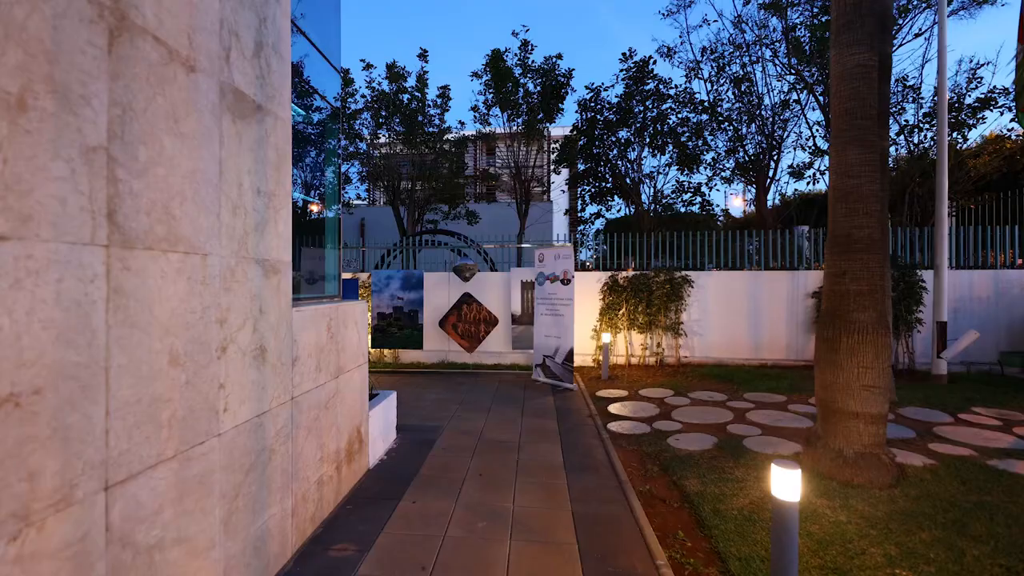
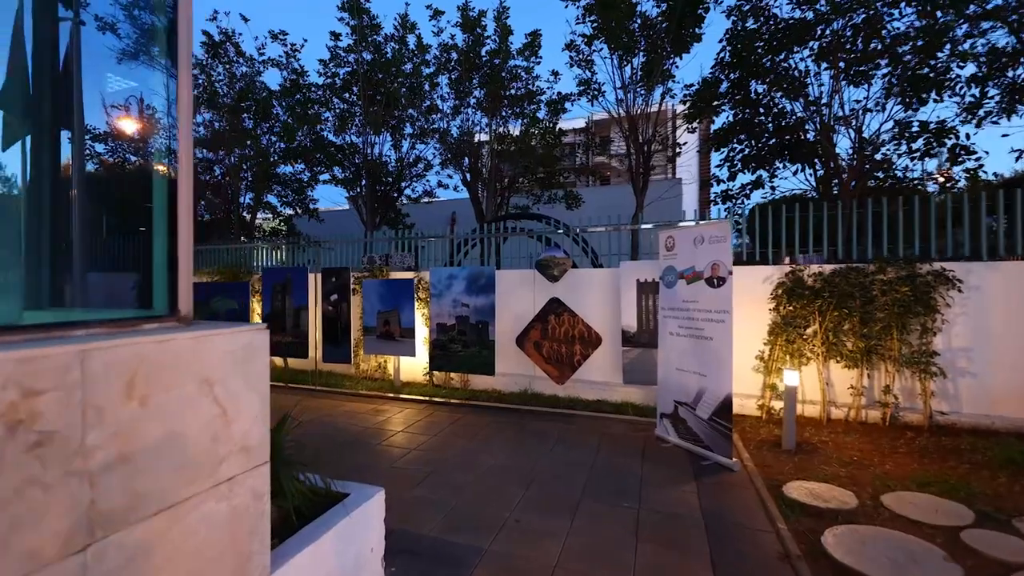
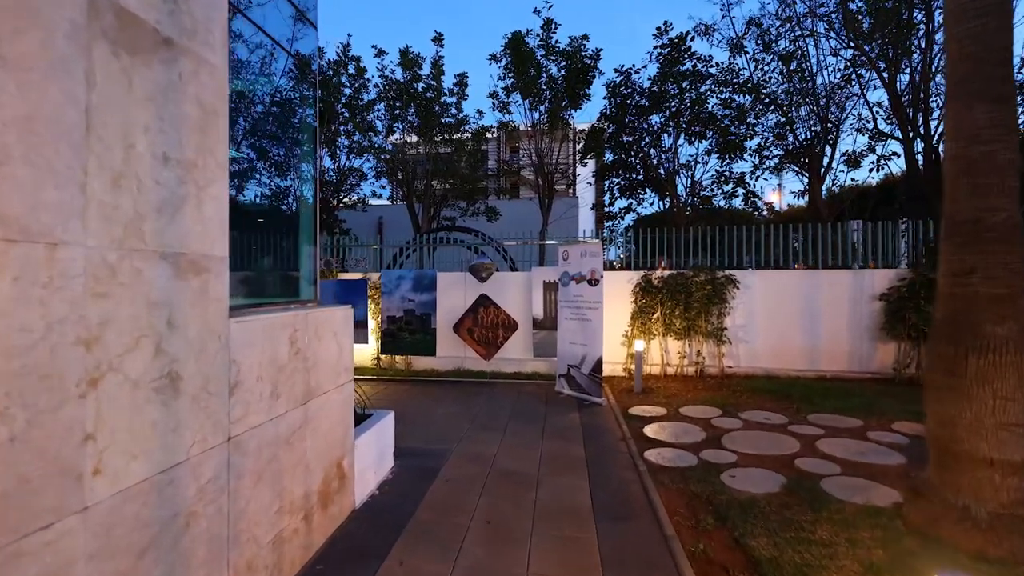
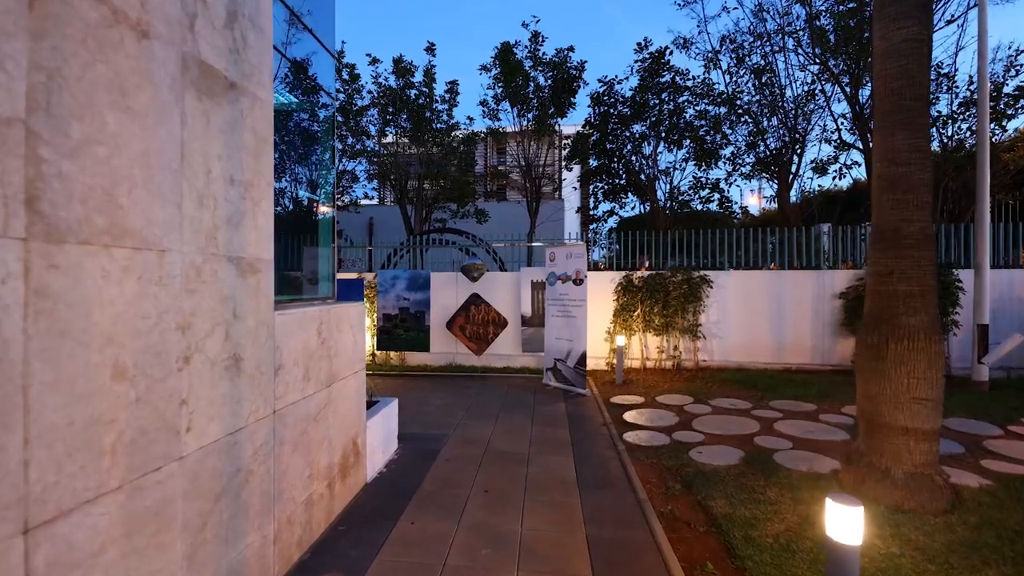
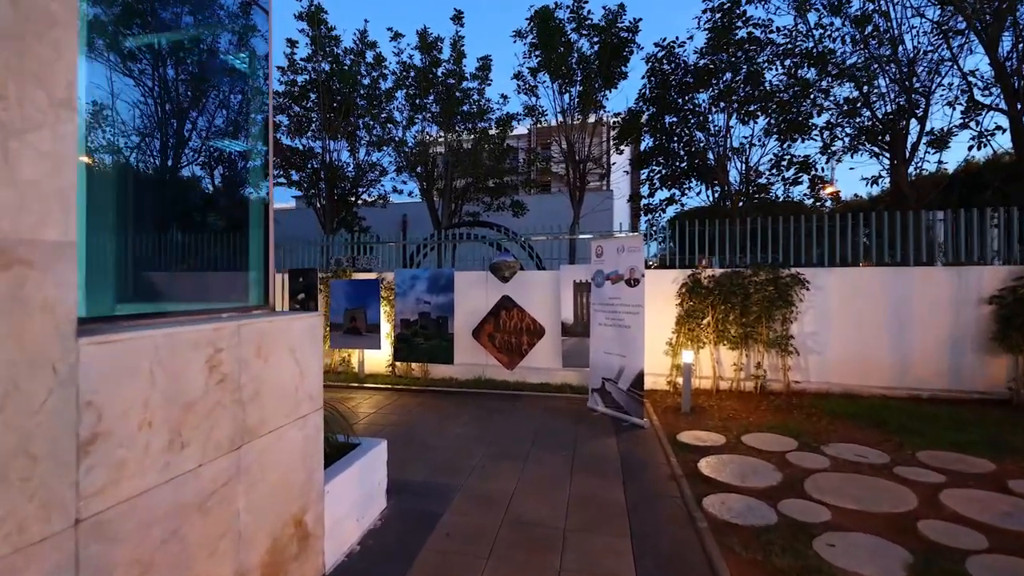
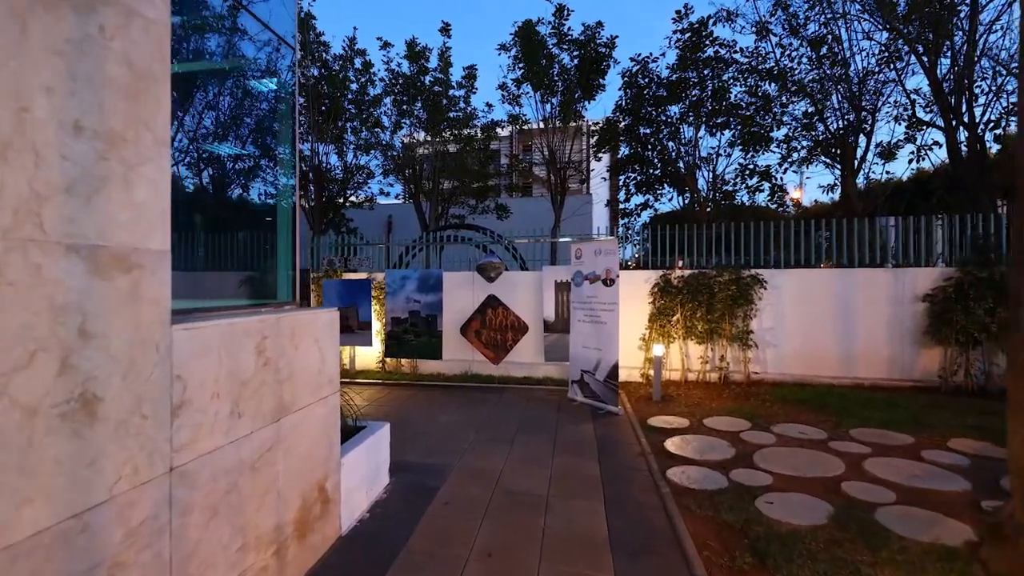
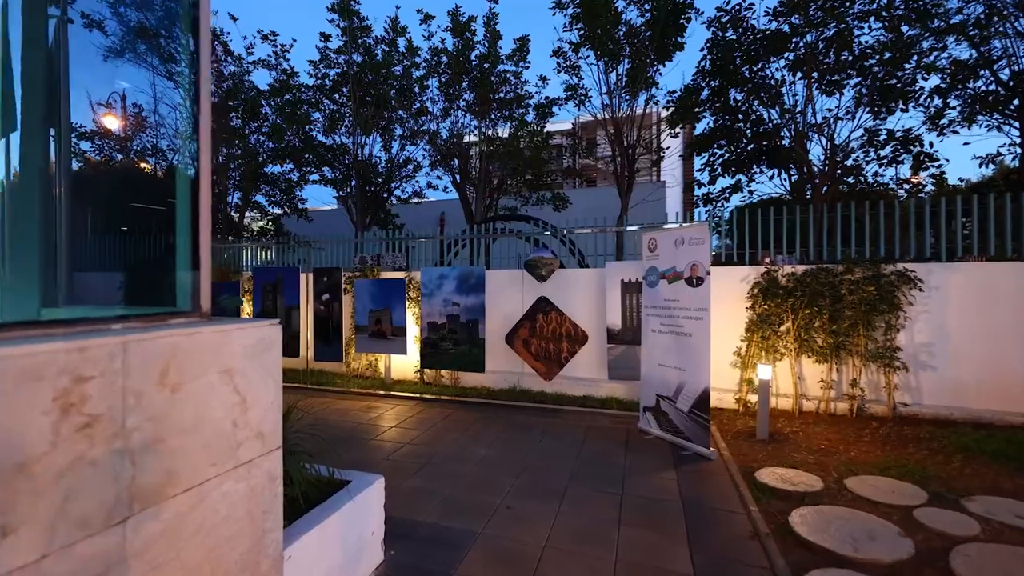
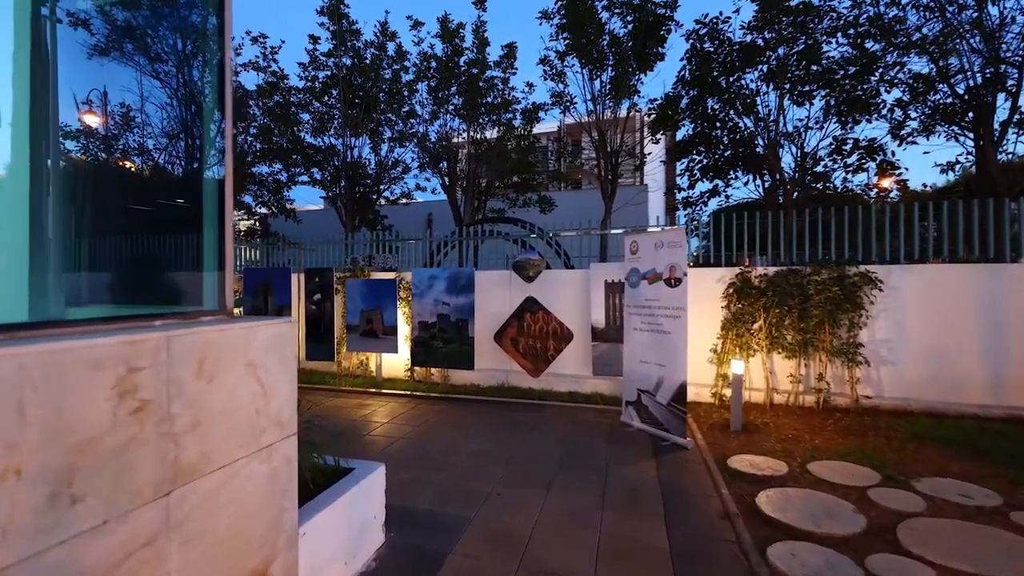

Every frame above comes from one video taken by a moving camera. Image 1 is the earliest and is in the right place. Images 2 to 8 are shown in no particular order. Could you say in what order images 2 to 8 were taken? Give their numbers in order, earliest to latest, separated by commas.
4, 3, 6, 5, 8, 7, 2
